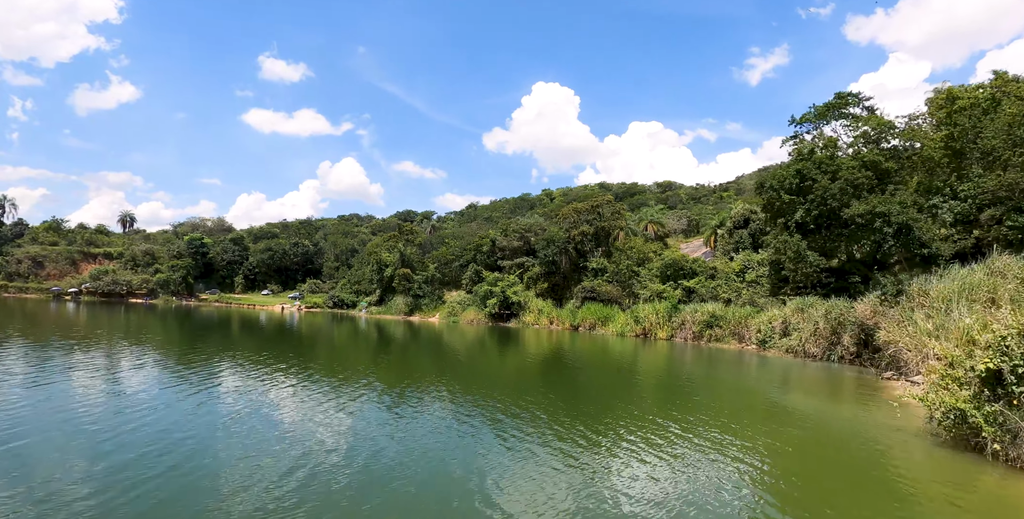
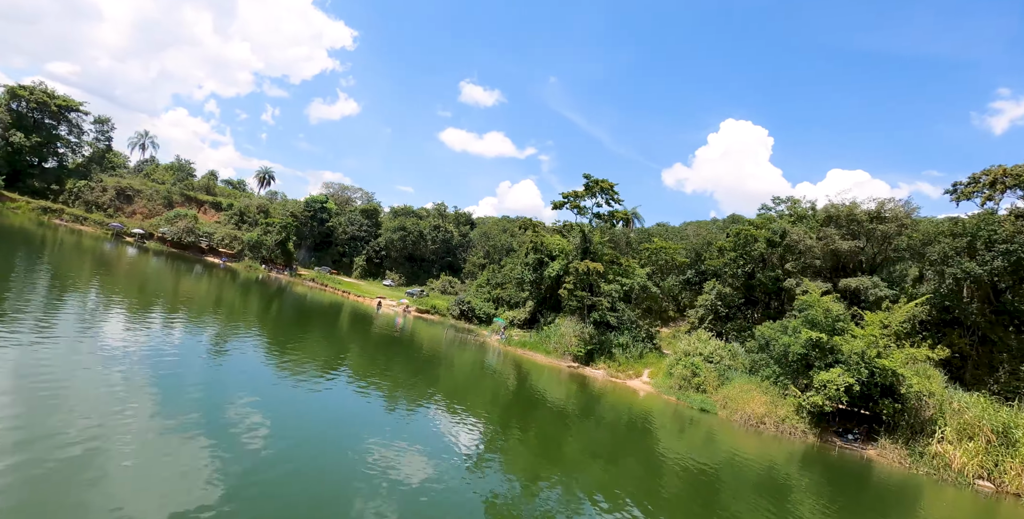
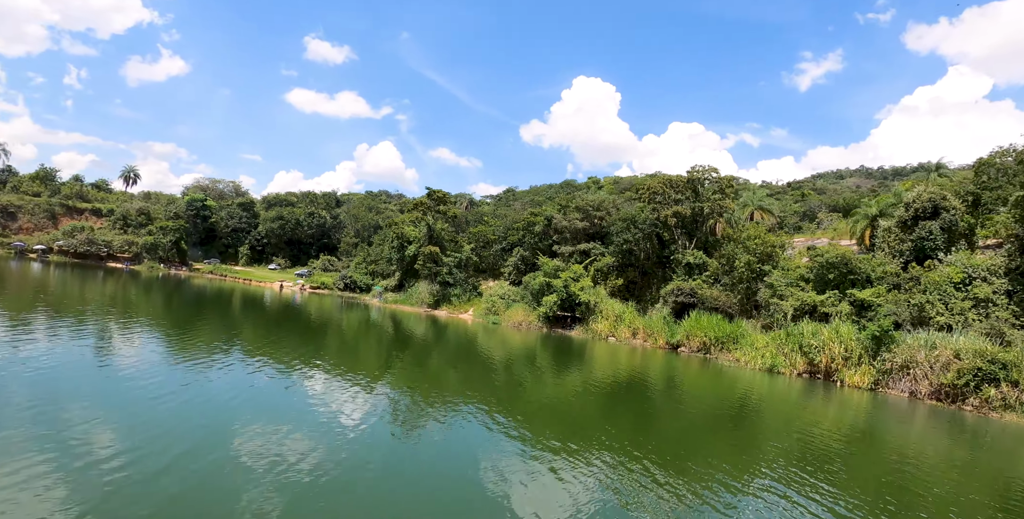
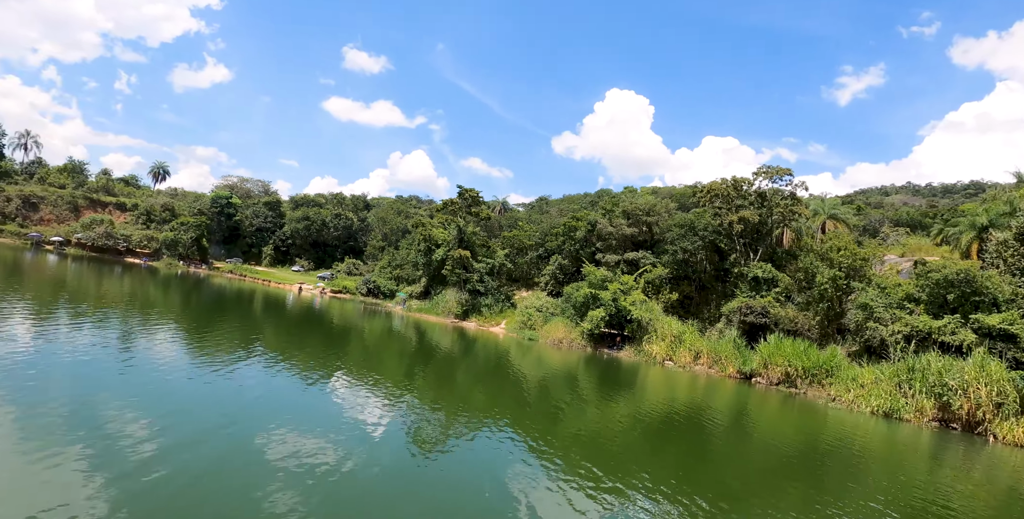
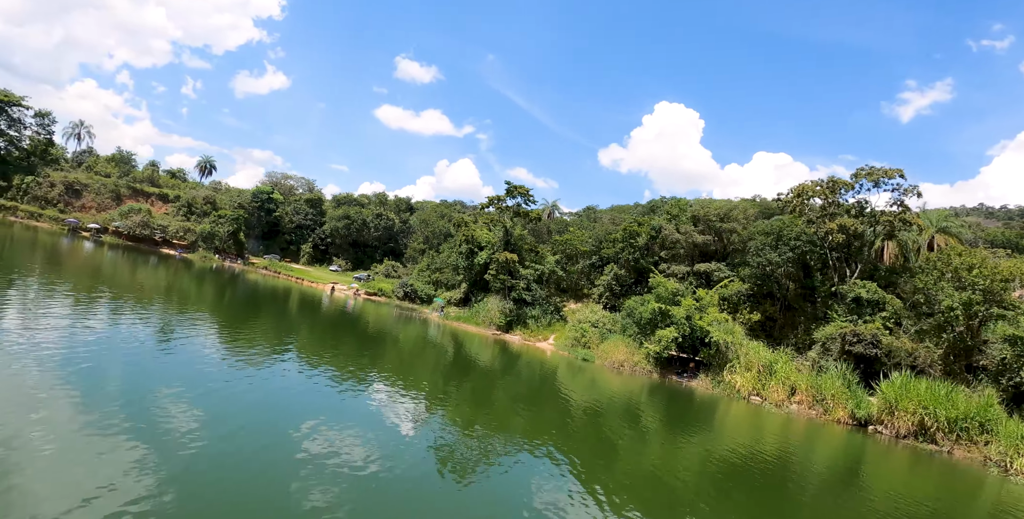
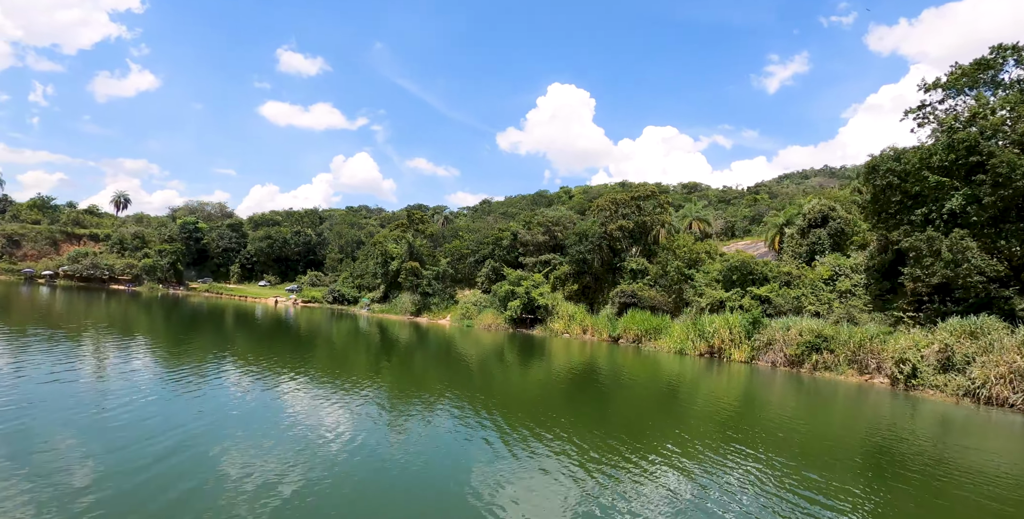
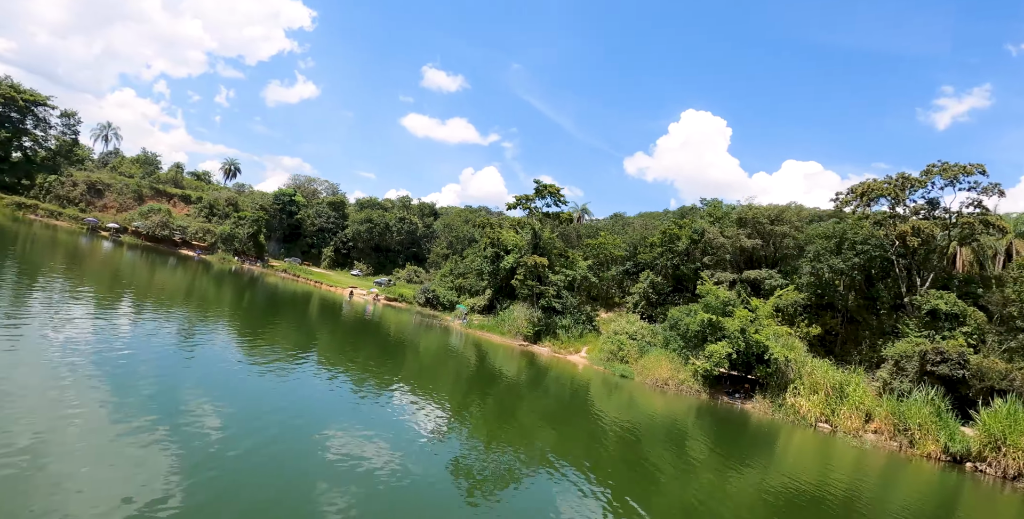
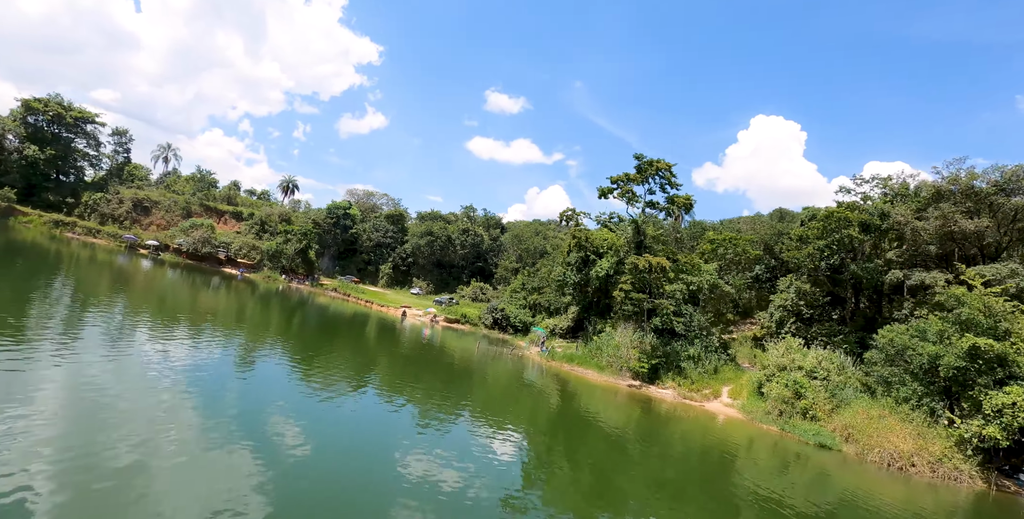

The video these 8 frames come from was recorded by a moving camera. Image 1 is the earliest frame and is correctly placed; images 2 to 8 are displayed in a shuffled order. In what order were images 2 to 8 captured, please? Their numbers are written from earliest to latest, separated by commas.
6, 3, 4, 5, 7, 2, 8
